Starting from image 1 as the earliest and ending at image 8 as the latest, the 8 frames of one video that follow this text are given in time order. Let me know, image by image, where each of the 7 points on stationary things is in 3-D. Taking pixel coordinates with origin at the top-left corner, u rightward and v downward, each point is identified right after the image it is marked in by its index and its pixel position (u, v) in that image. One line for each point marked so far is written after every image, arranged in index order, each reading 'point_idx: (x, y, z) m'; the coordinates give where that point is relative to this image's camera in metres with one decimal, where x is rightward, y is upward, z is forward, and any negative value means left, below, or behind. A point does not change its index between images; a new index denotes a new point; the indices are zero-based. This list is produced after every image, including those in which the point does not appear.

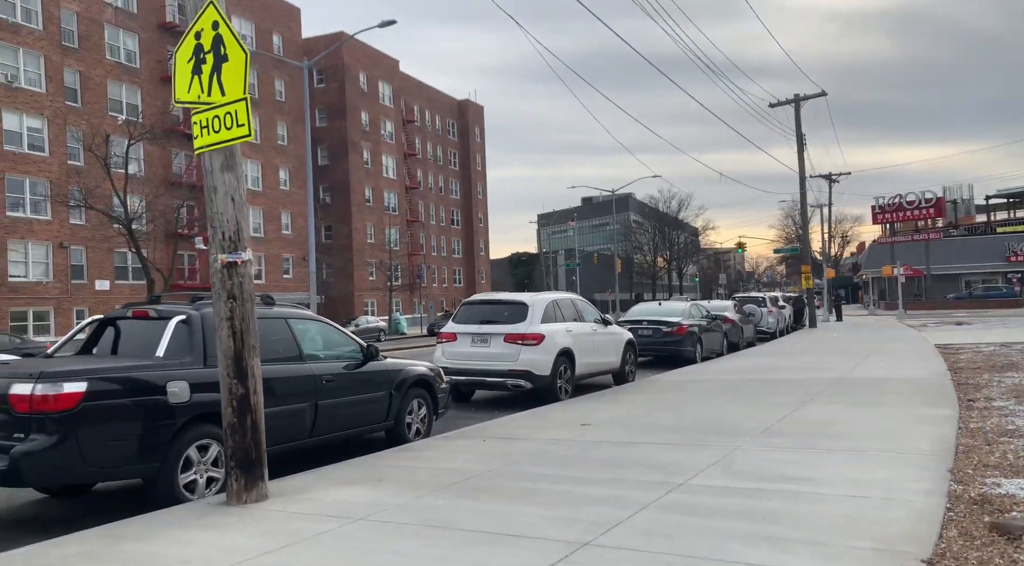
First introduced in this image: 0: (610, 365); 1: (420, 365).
0: (+1.8, -1.5, +14.0) m
1: (-1.1, -1.0, +9.0) m
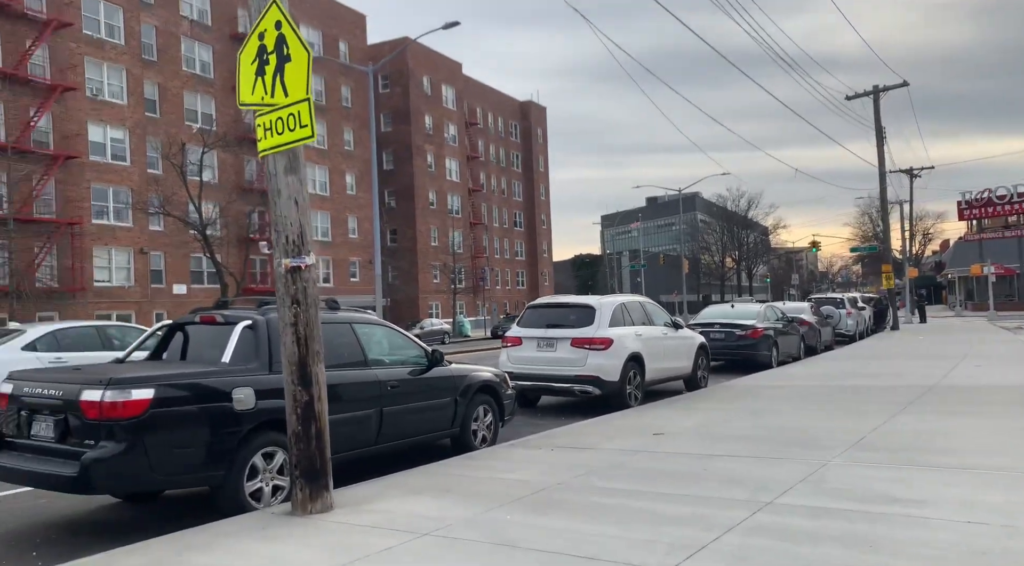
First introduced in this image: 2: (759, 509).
0: (+2.9, -1.5, +13.5) m
1: (-0.3, -1.0, +8.8) m
2: (+1.6, -1.5, +5.3) m
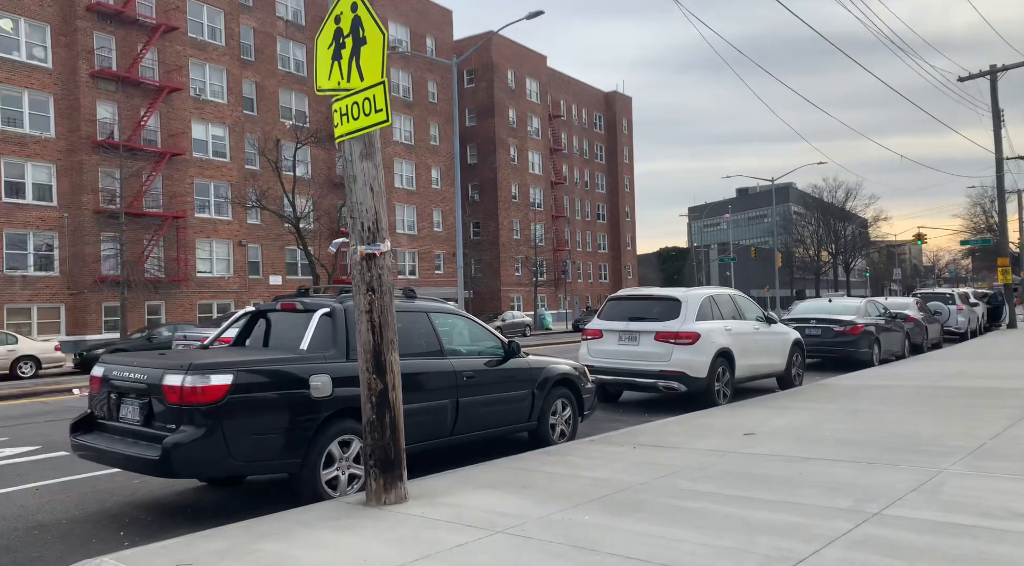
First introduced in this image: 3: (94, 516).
0: (+4.3, -1.4, +12.9) m
1: (+0.6, -0.9, +8.6) m
2: (+2.1, -1.4, +4.8) m
3: (-3.3, -1.8, +6.3) m
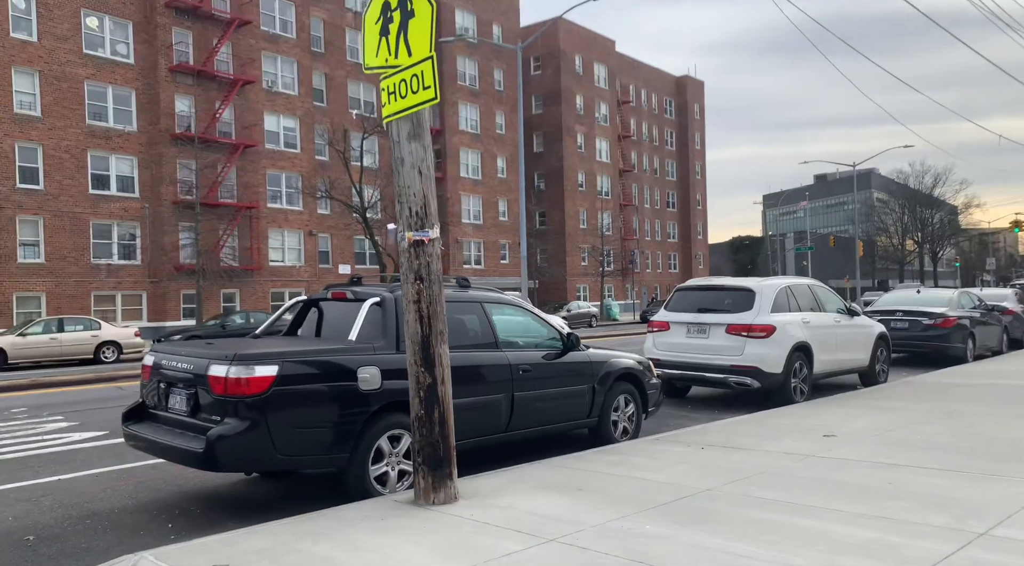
0: (+5.3, -1.2, +12.2) m
1: (+1.2, -0.8, +8.1) m
2: (+2.4, -1.4, +4.3) m
3: (-2.9, -1.7, +6.2) m
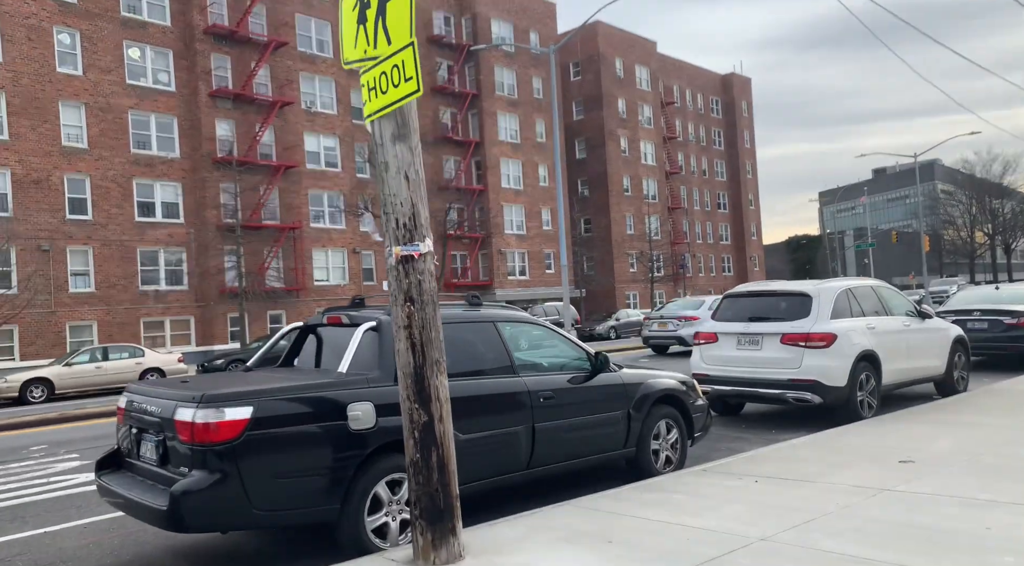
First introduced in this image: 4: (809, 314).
0: (+5.8, -1.2, +11.0) m
1: (+1.4, -0.9, +7.2) m
2: (+2.4, -1.4, +3.3) m
3: (-2.7, -2.0, +5.5) m
4: (+3.6, -0.4, +9.7) m
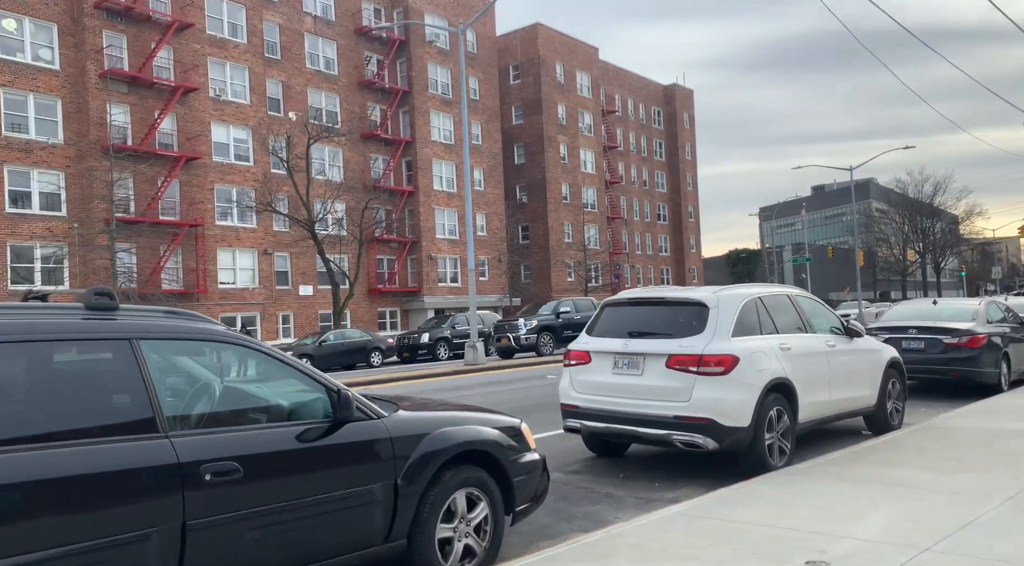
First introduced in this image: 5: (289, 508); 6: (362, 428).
0: (+3.8, -1.3, +8.8) m
1: (-0.2, -0.9, +4.7) m
2: (+1.0, -1.3, +0.9) m
3: (-4.3, -1.9, +2.8) m
4: (+1.8, -0.4, +7.3) m
5: (-1.1, -1.1, +3.8) m
6: (-0.8, -0.8, +4.3) m
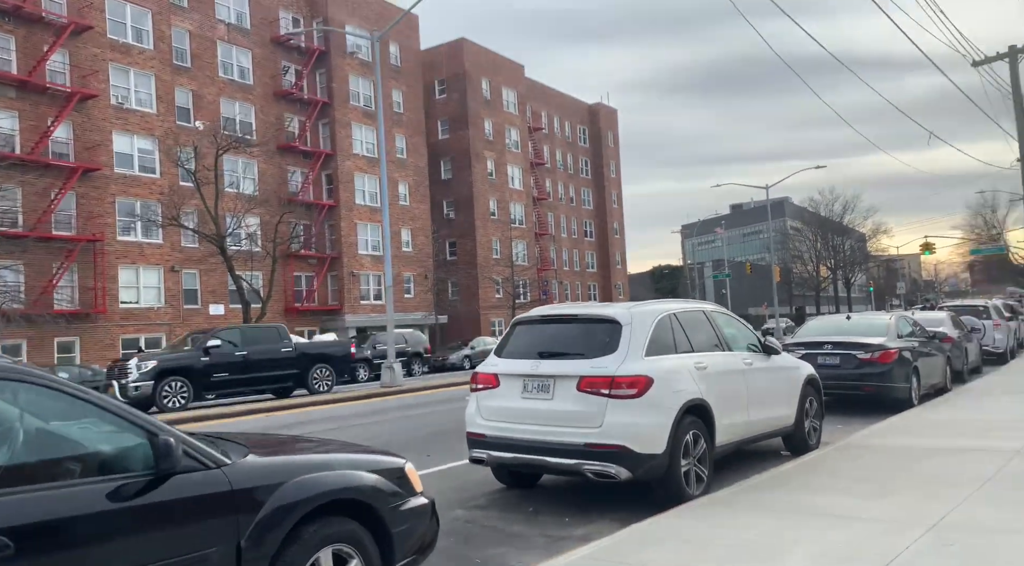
0: (+2.8, -1.5, +8.4) m
1: (-0.9, -1.0, +4.1) m
2: (+0.7, -1.4, +0.3) m
3: (-4.7, -1.9, +1.7) m
4: (+0.9, -0.6, +6.8) m
5: (-1.6, -1.2, +3.1) m
6: (-1.4, -0.9, +3.5) m
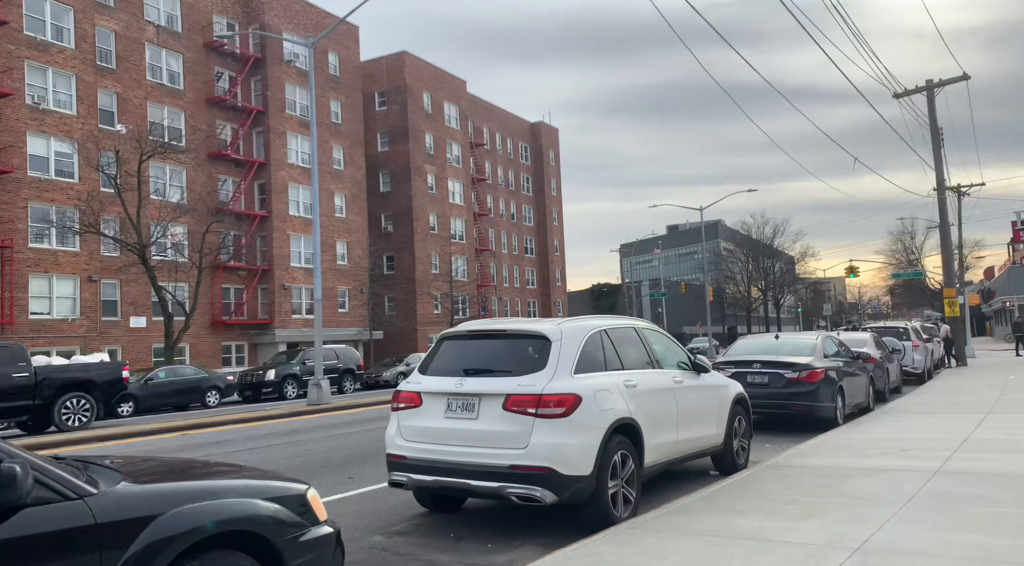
0: (+2.0, -1.7, +8.3) m
1: (-1.3, -1.0, +3.7) m
2: (+0.6, -1.3, +0.1) m
3: (-4.9, -1.9, +1.1) m
4: (+0.3, -0.7, +6.6) m
5: (-2.0, -1.2, +2.7) m
6: (-1.8, -0.9, +3.2) m
